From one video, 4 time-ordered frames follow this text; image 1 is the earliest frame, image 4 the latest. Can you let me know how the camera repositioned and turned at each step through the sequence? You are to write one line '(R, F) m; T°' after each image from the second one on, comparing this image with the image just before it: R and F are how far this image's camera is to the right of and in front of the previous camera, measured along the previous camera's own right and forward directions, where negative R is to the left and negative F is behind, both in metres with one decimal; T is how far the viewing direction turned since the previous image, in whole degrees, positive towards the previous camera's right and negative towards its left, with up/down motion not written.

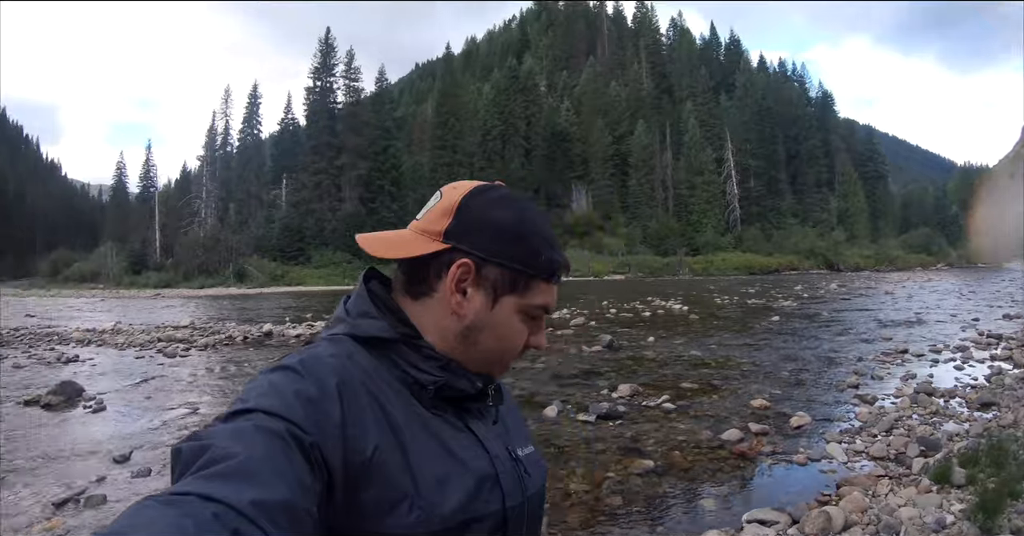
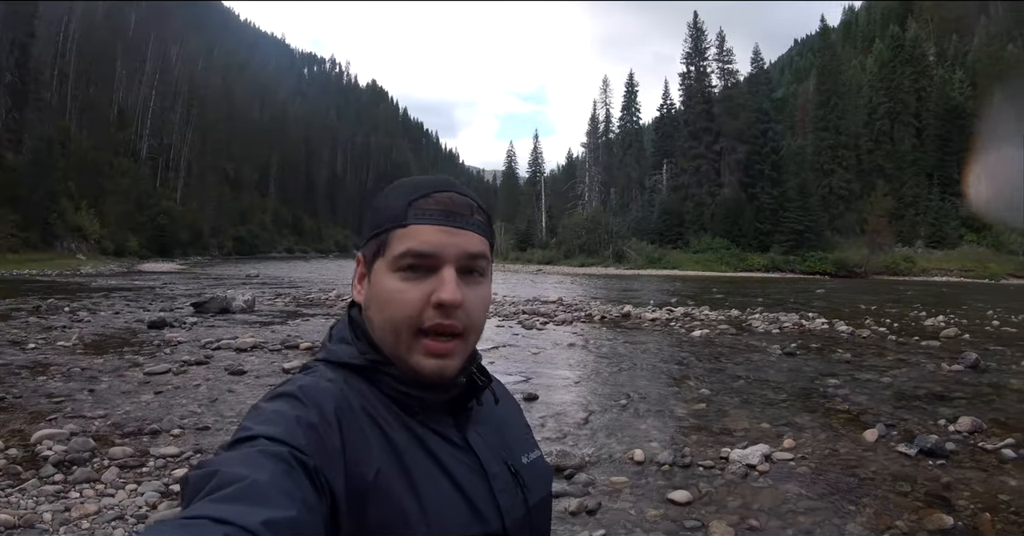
(+0.6, 0.0) m; -32°
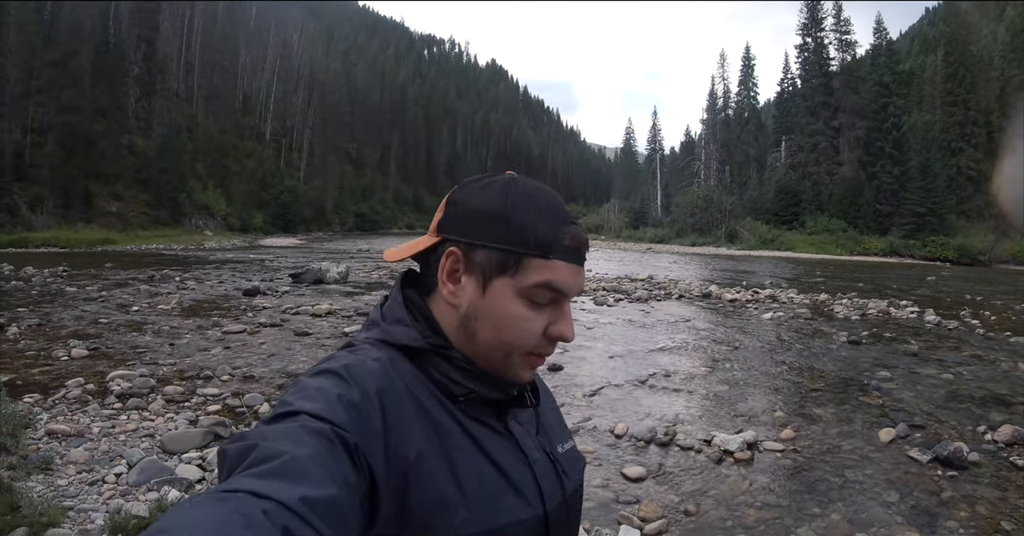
(+0.9, +0.2) m; -9°
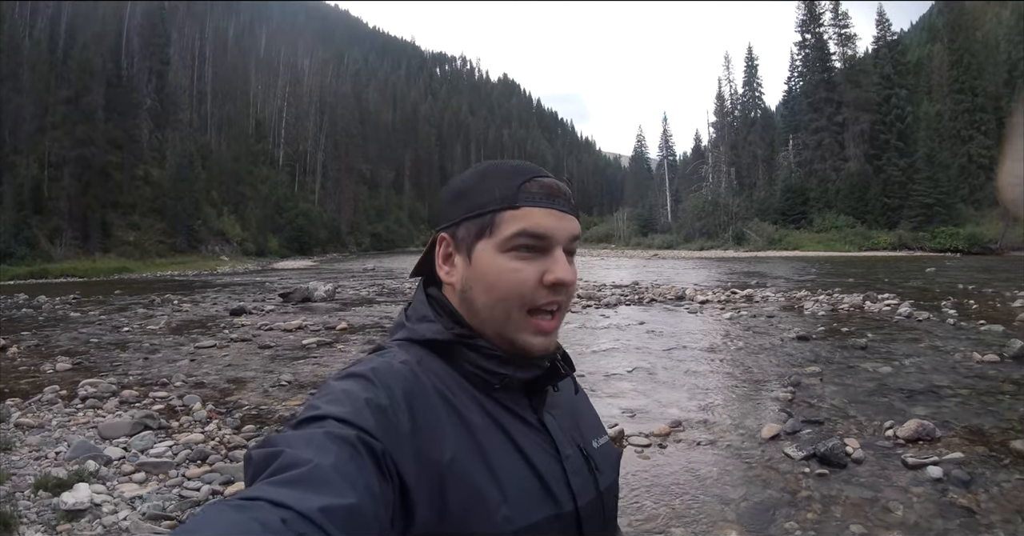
(+1.1, +0.3) m; -2°
